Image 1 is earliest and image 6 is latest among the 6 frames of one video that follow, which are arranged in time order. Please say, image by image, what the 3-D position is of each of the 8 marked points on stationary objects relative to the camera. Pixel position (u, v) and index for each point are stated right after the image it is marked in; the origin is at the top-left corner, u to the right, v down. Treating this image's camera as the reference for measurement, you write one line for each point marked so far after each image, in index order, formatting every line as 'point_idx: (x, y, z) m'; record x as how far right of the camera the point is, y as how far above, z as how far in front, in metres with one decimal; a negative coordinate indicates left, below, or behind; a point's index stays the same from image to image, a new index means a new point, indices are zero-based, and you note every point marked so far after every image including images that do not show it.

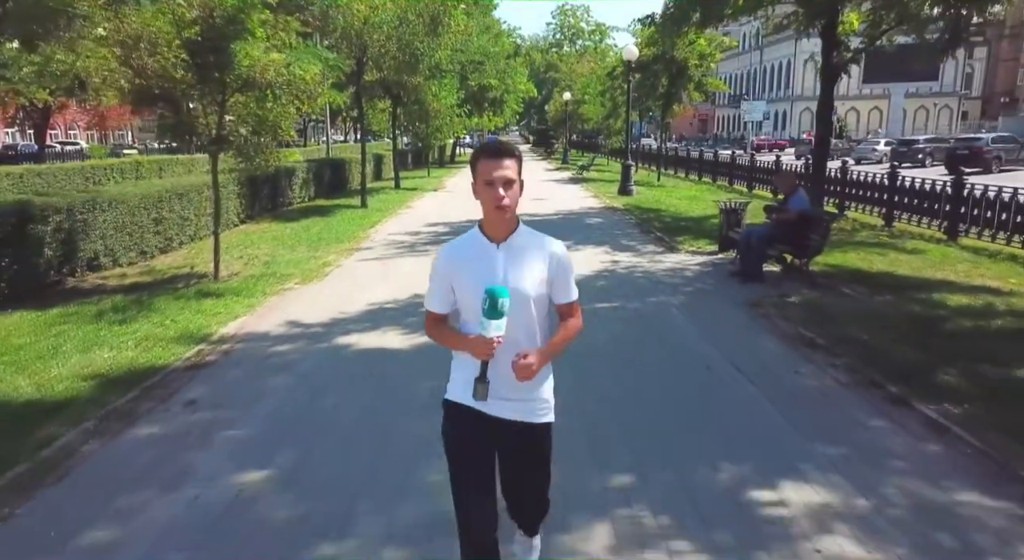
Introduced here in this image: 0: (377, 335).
0: (-1.5, -0.6, +7.0) m
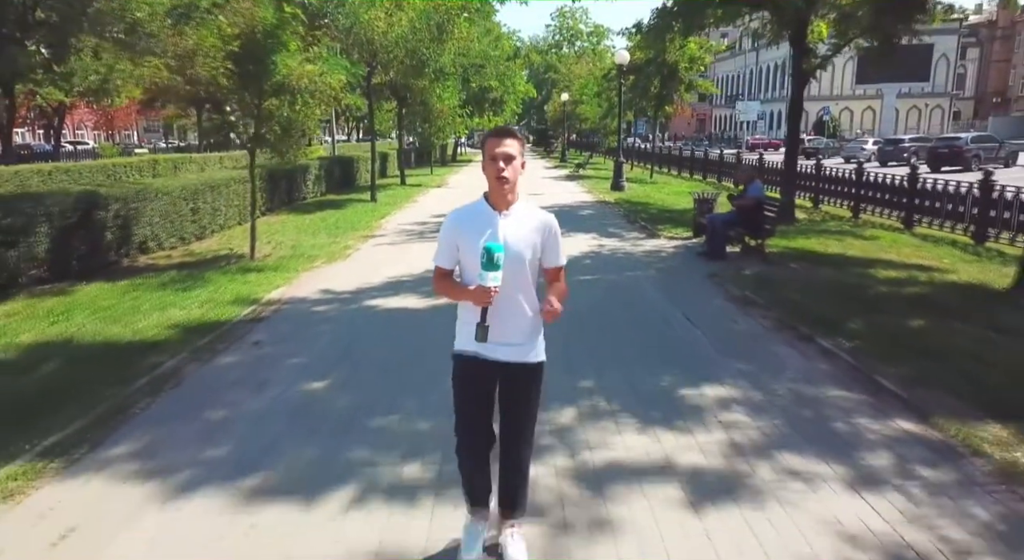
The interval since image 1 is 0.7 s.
0: (-1.5, -0.3, +8.4) m
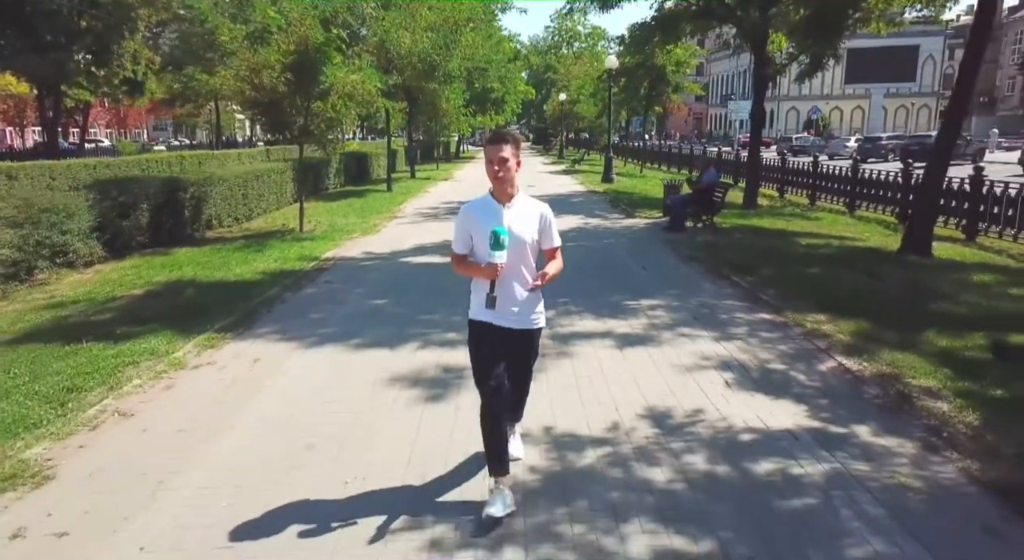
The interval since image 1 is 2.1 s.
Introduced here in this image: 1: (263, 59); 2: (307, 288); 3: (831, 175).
0: (-1.5, +0.4, +10.9) m
1: (-4.9, +4.3, +12.4) m
2: (-2.9, -0.1, +8.9) m
3: (+9.3, +3.1, +18.7) m
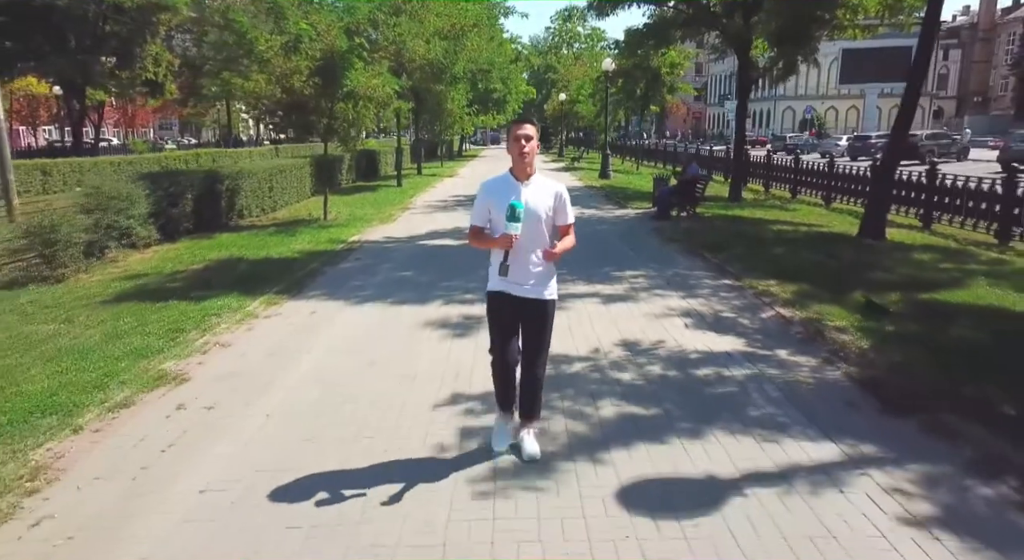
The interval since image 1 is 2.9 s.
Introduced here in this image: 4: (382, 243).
0: (-1.4, +0.7, +12.4) m
1: (-4.8, +4.7, +13.9) m
2: (-2.8, +0.3, +10.4) m
3: (+9.4, +3.4, +20.1) m
4: (-2.5, +0.7, +12.3) m
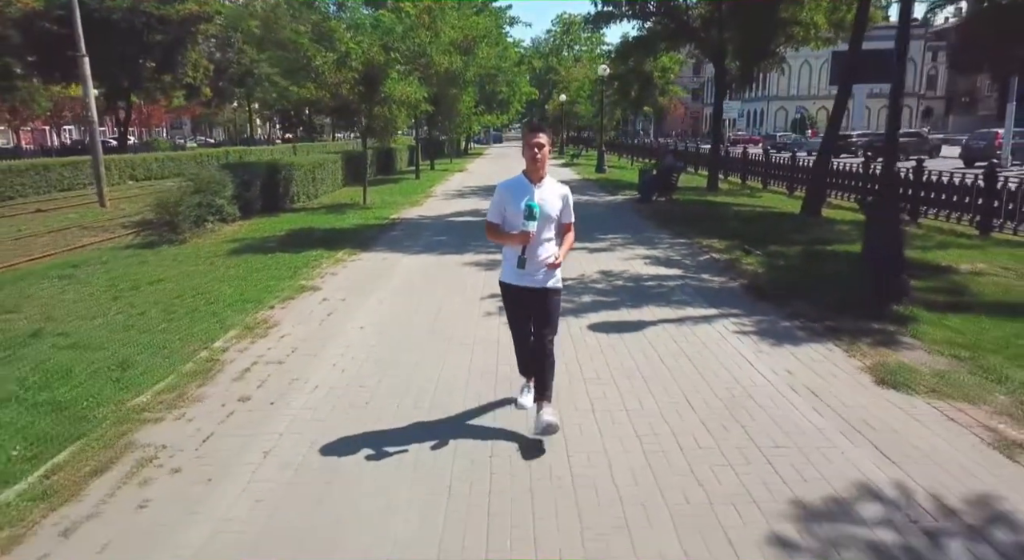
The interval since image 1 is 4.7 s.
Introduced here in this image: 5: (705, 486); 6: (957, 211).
0: (-1.2, +1.5, +15.5) m
1: (-4.6, +5.4, +16.9) m
2: (-2.6, +1.0, +13.4) m
3: (+9.6, +4.2, +23.1) m
4: (-2.3, +1.4, +15.3) m
5: (+1.1, -1.1, +3.6) m
6: (+9.6, +1.5, +13.7) m
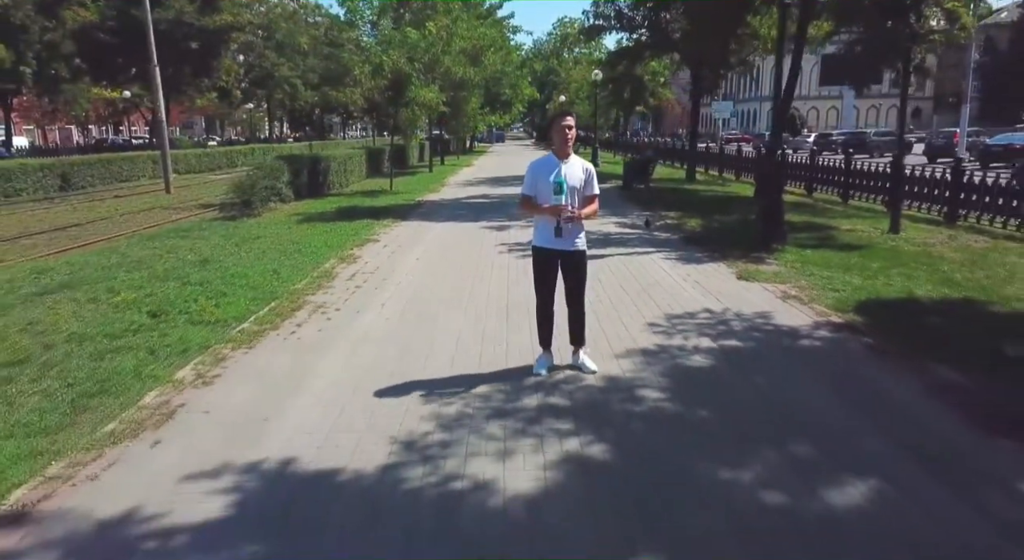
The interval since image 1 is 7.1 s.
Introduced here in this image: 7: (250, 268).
0: (-1.1, +2.3, +18.8) m
1: (-4.5, +6.2, +20.3) m
2: (-2.5, +1.8, +16.8) m
3: (+9.7, +5.0, +26.4) m
4: (-2.2, +2.3, +18.6) m
5: (+1.2, -0.3, +7.0) m
6: (+9.7, +2.3, +17.0) m
7: (-3.8, +0.2, +9.2) m
